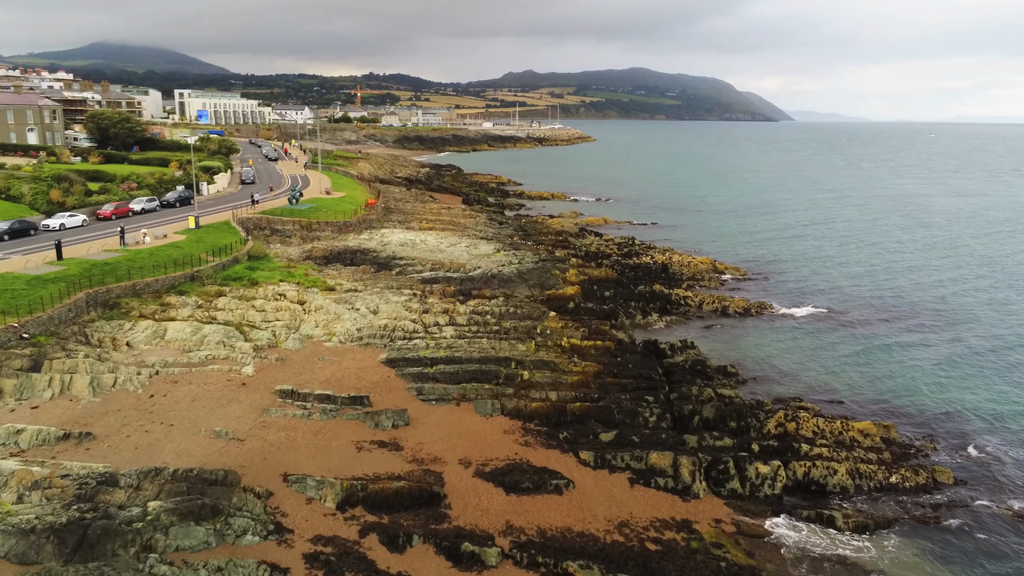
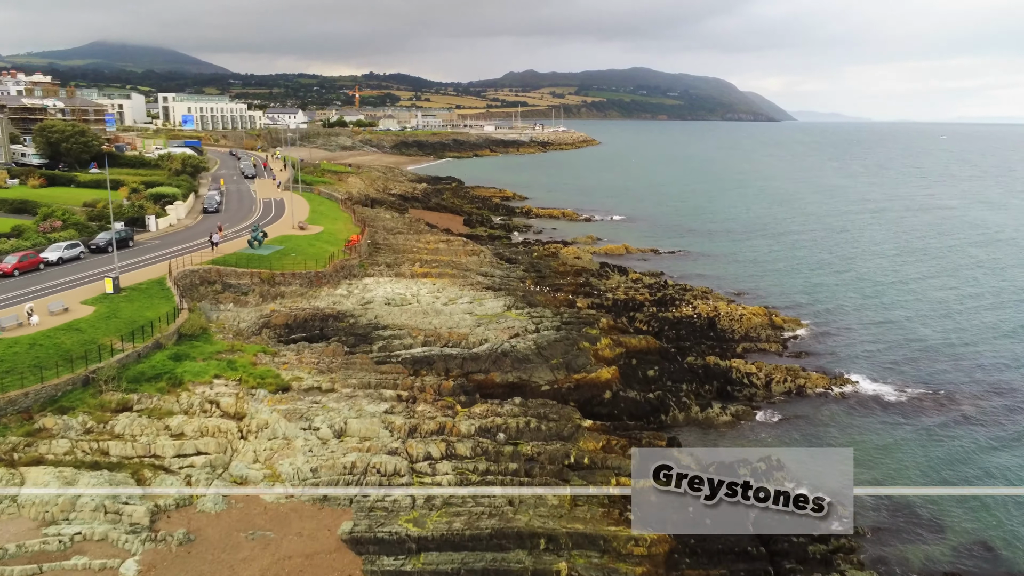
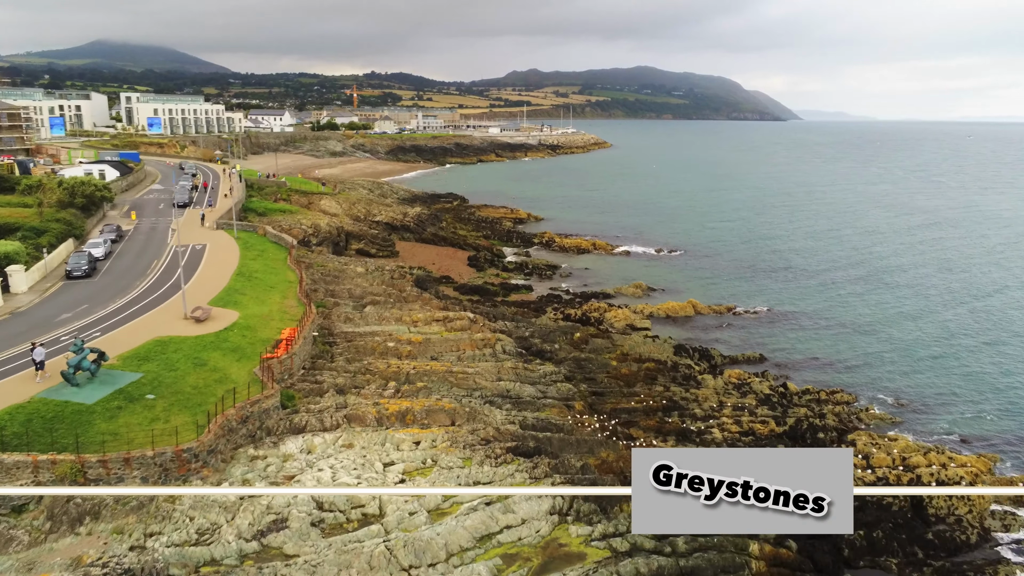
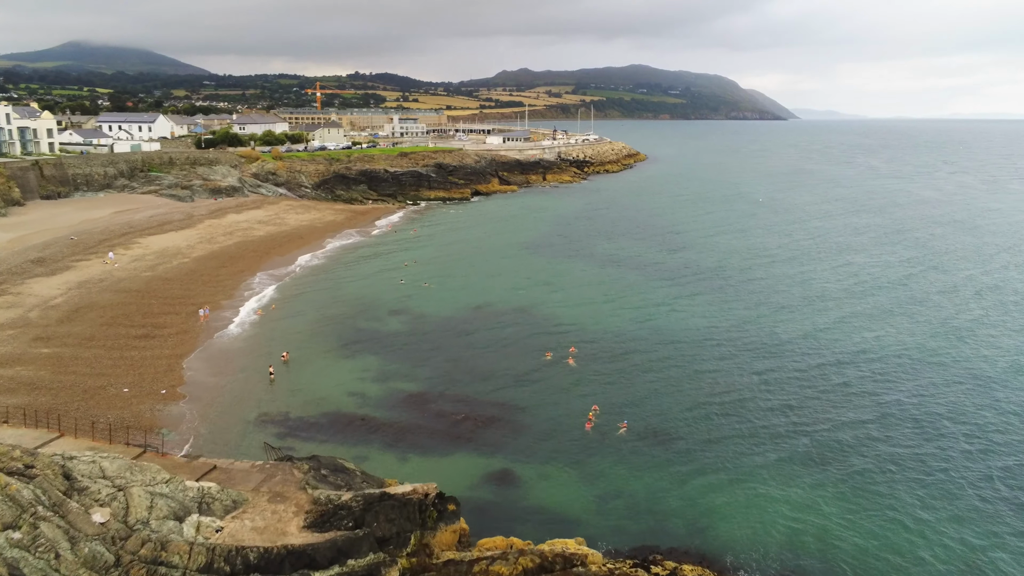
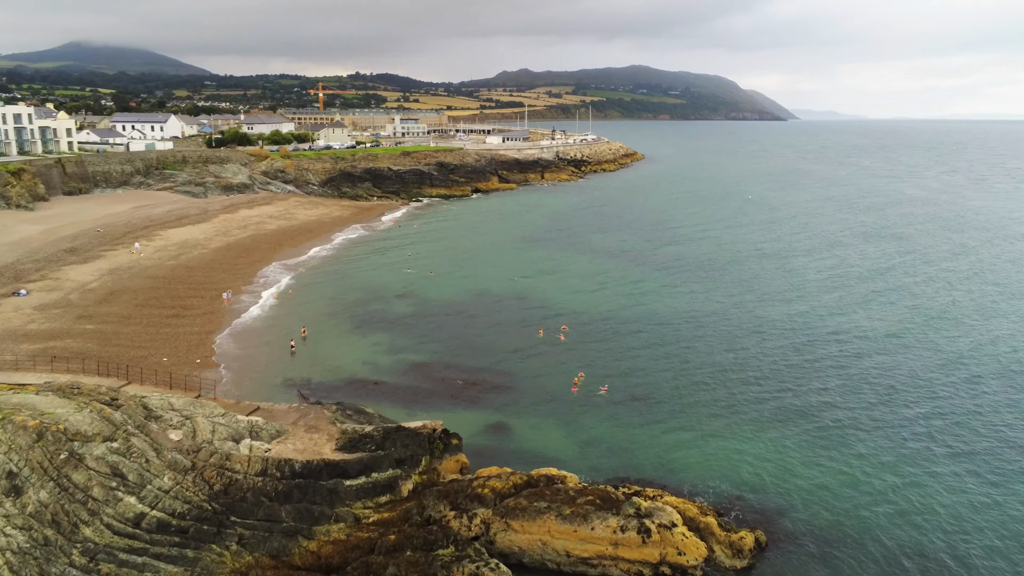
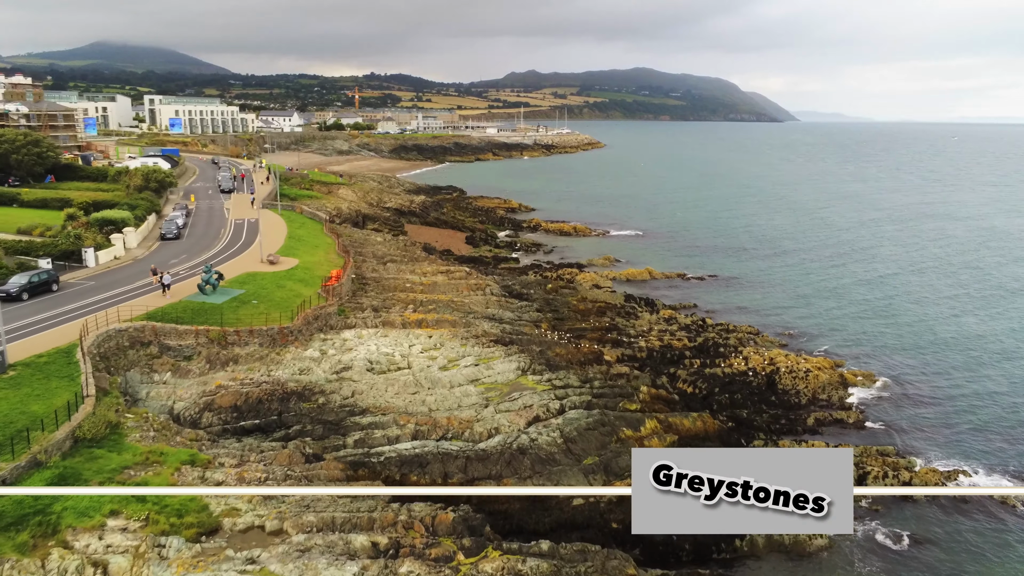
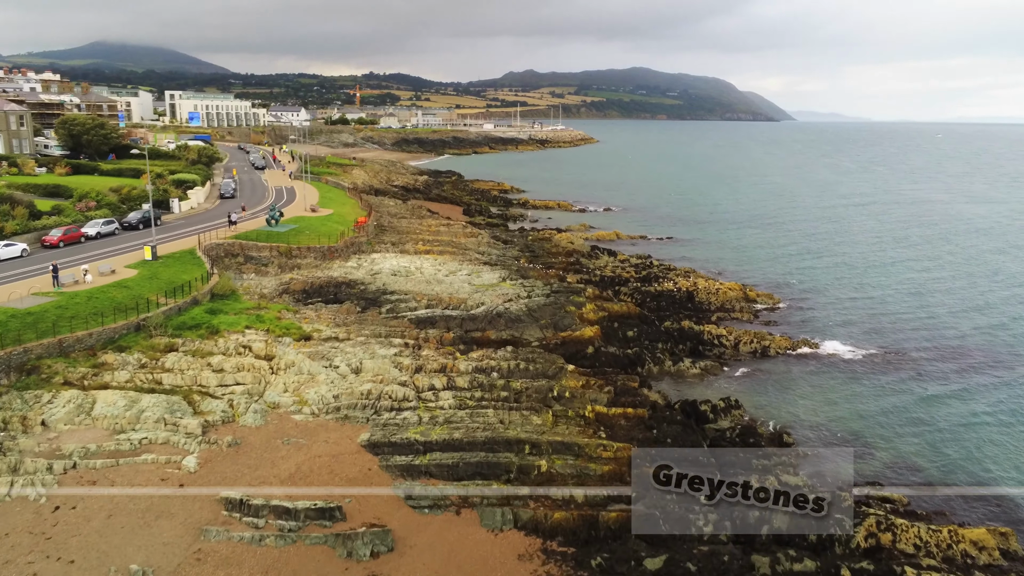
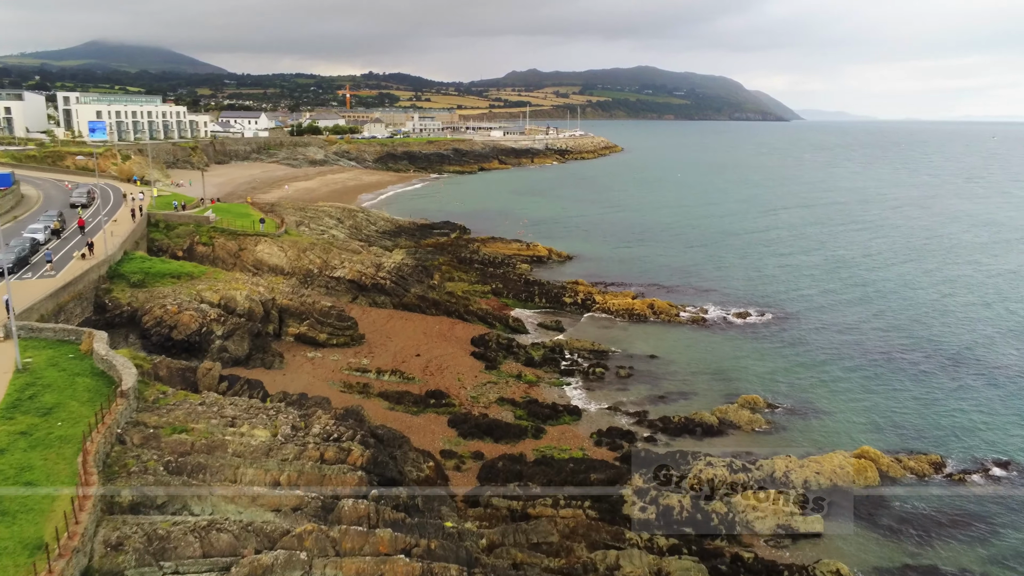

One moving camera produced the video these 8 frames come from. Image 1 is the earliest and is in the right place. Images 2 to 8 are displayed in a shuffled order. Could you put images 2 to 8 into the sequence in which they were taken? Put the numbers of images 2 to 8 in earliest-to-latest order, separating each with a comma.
7, 2, 6, 3, 8, 5, 4
